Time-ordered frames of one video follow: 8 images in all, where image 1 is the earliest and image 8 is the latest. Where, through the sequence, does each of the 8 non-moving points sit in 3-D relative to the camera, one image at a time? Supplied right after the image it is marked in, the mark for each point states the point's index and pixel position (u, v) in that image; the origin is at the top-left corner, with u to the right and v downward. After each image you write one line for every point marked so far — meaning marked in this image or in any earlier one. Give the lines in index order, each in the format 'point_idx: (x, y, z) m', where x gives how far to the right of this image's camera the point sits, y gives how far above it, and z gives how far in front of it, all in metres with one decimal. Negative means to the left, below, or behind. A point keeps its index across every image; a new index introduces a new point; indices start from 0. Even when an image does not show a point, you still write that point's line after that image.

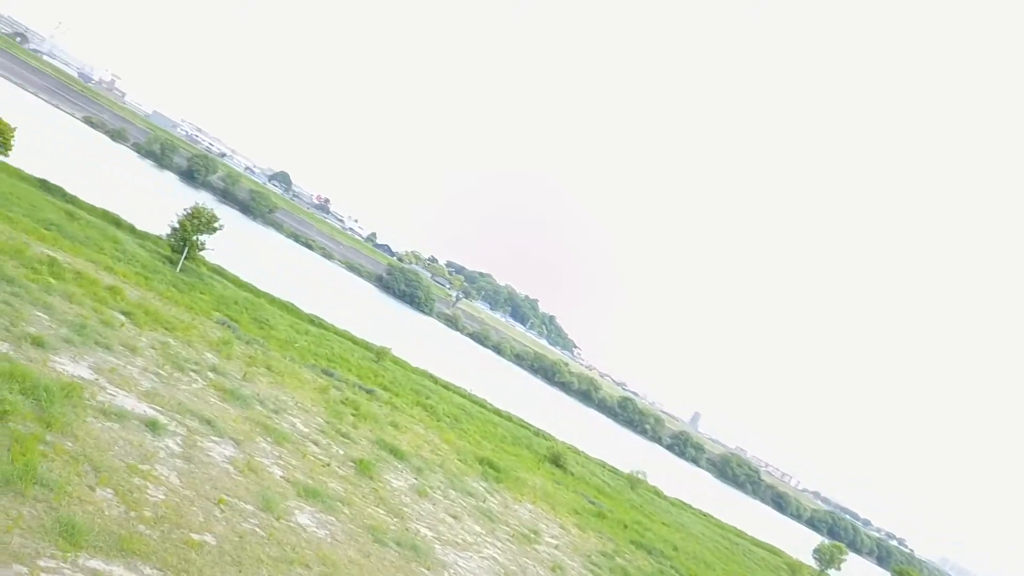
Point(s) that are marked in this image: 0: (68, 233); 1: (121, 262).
0: (-7.5, +0.9, +13.9) m
1: (-6.6, +0.4, +14.0) m
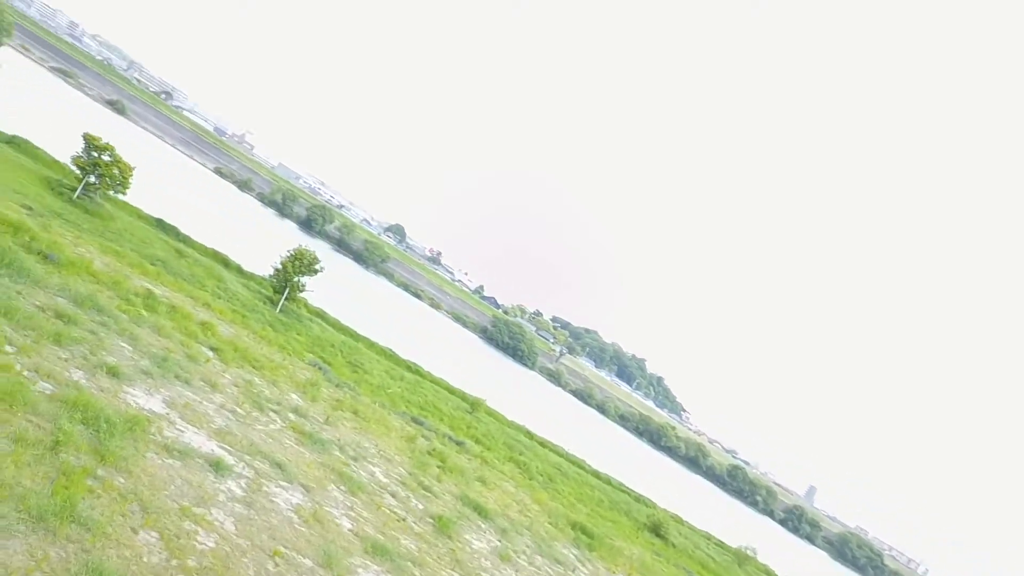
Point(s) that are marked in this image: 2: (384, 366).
0: (-5.8, +0.3, +14.1) m
1: (-5.0, -0.2, +14.1) m
2: (-2.7, -1.7, +17.6) m
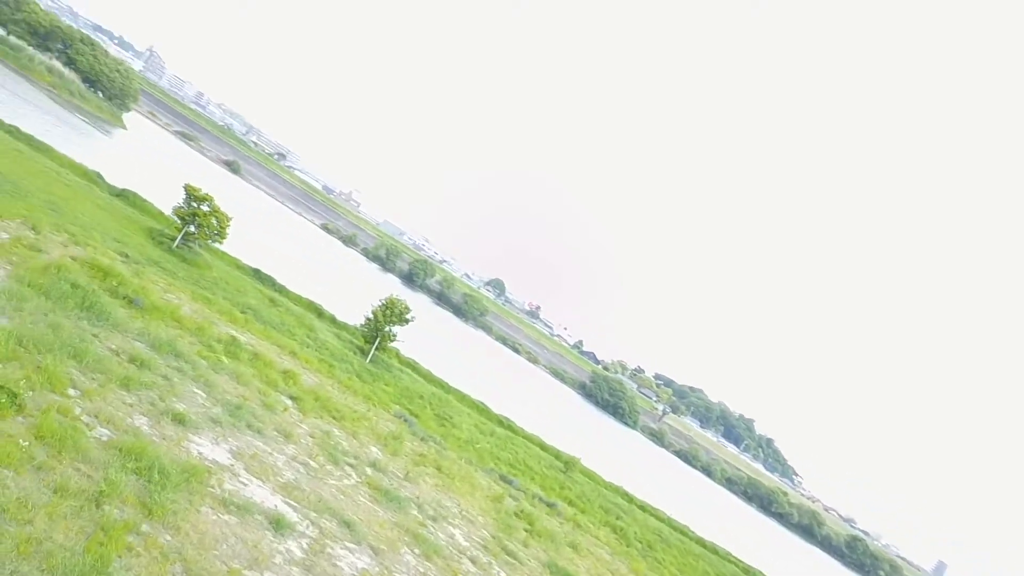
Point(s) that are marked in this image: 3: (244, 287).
0: (-4.2, -0.5, +14.0) m
1: (-3.4, -1.0, +13.8) m
2: (-0.8, -2.7, +16.9) m
3: (-5.2, 0.0, +15.9) m
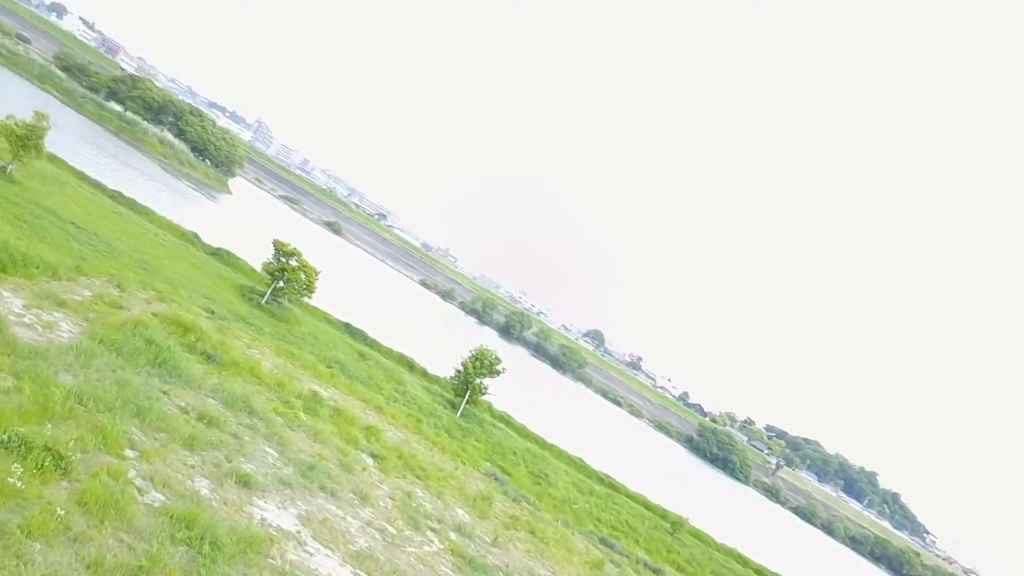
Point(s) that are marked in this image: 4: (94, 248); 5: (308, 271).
0: (-2.7, -1.4, +13.6) m
1: (-1.9, -1.9, +13.3) m
2: (+1.2, -3.7, +16.0) m
3: (-3.4, -1.0, +15.7) m
4: (-6.1, +0.6, +12.0) m
5: (-3.9, +0.3, +15.6) m
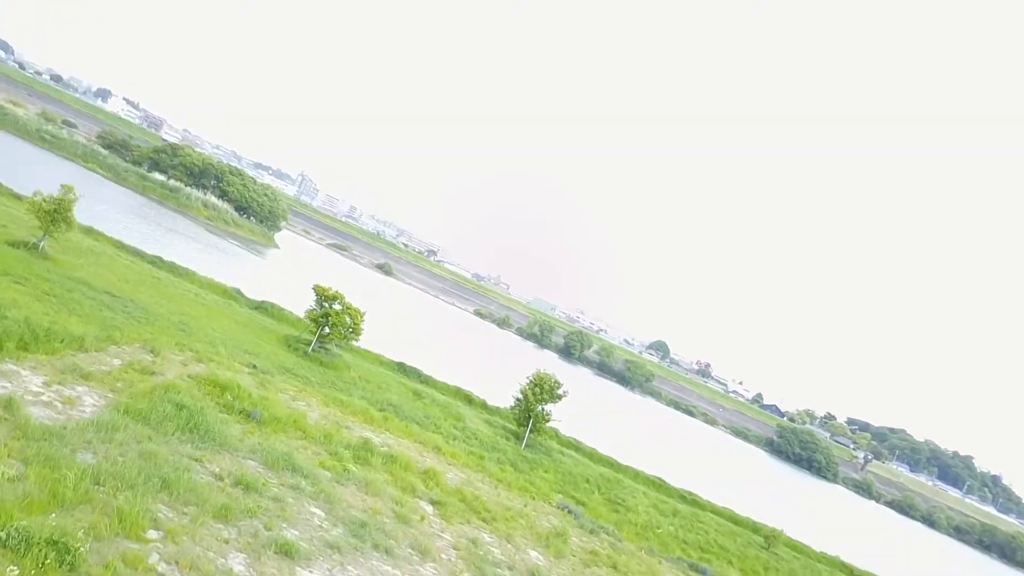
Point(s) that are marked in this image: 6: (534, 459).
0: (-1.7, -2.0, +12.9) m
1: (-0.9, -2.3, +12.6) m
2: (+2.5, -3.8, +15.0) m
3: (-2.3, -1.7, +15.1) m
4: (-5.4, -0.4, +11.6) m
5: (-2.9, -0.5, +15.1) m
6: (+0.4, -2.8, +13.4) m
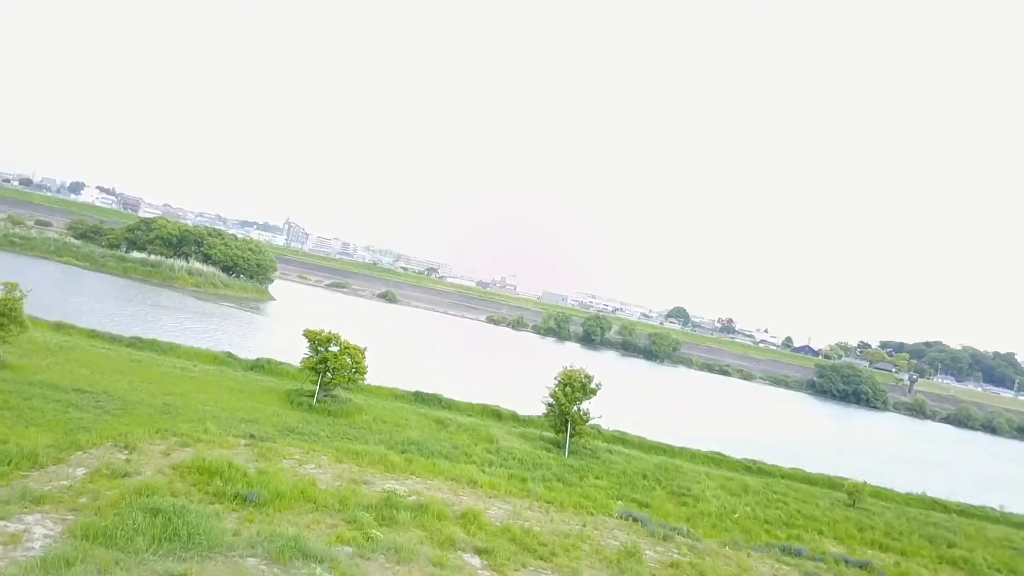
0: (-1.2, -2.3, +11.6) m
1: (-0.3, -2.4, +11.3) m
2: (+3.4, -3.2, +13.6) m
3: (-1.8, -2.2, +13.7) m
4: (-5.1, -1.5, +10.3) m
5: (-2.7, -1.1, +13.8) m
6: (+1.0, -2.6, +12.1) m
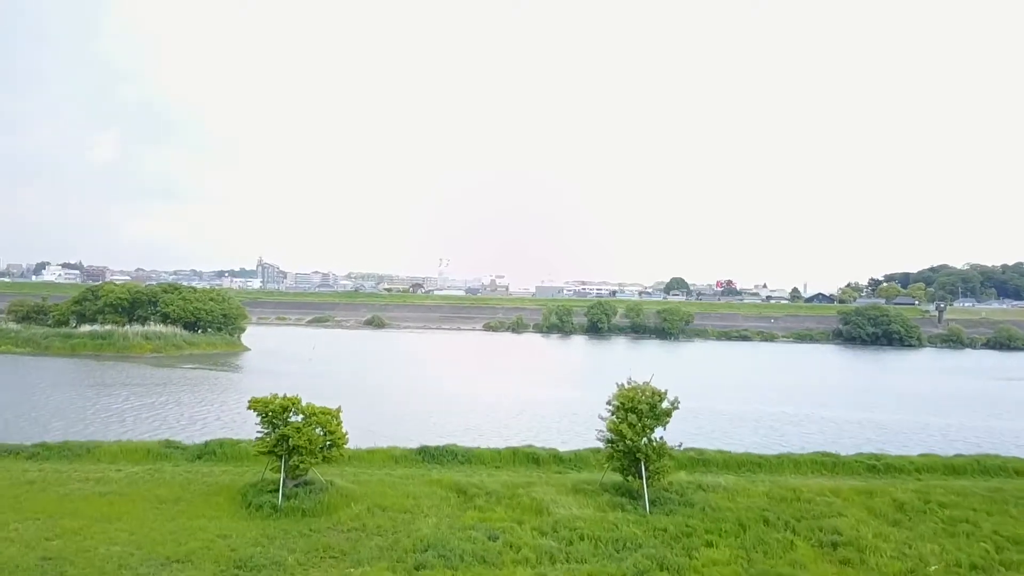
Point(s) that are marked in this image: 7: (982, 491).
0: (-0.5, -2.4, +7.7) m
1: (+0.4, -2.5, +7.4) m
2: (+4.1, -2.5, +9.8) m
3: (-1.2, -2.5, +9.8) m
4: (-4.5, -2.4, +6.3) m
5: (-2.3, -1.6, +9.9) m
6: (+1.7, -2.4, +8.2) m
7: (+5.8, -2.5, +10.2) m
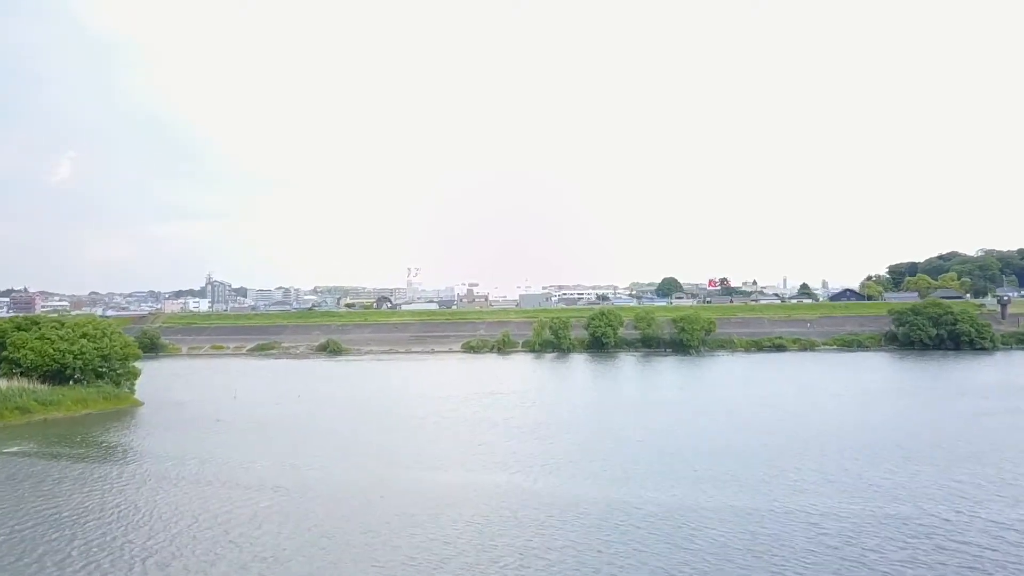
0: (+0.3, -2.7, -2.0) m
1: (+1.2, -2.7, -2.3) m
2: (+4.8, -2.6, +0.2) m
3: (-0.4, -2.7, +0.1) m
4: (-3.7, -2.8, -3.5) m
5: (-1.5, -1.9, +0.1) m
6: (+2.5, -2.5, -1.4) m
7: (+6.5, -2.5, +0.7) m
